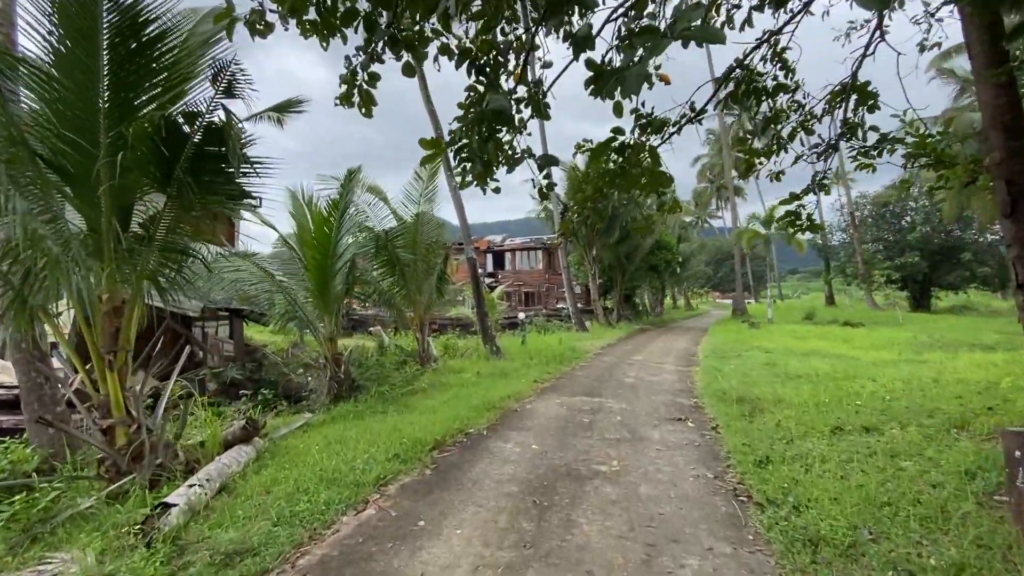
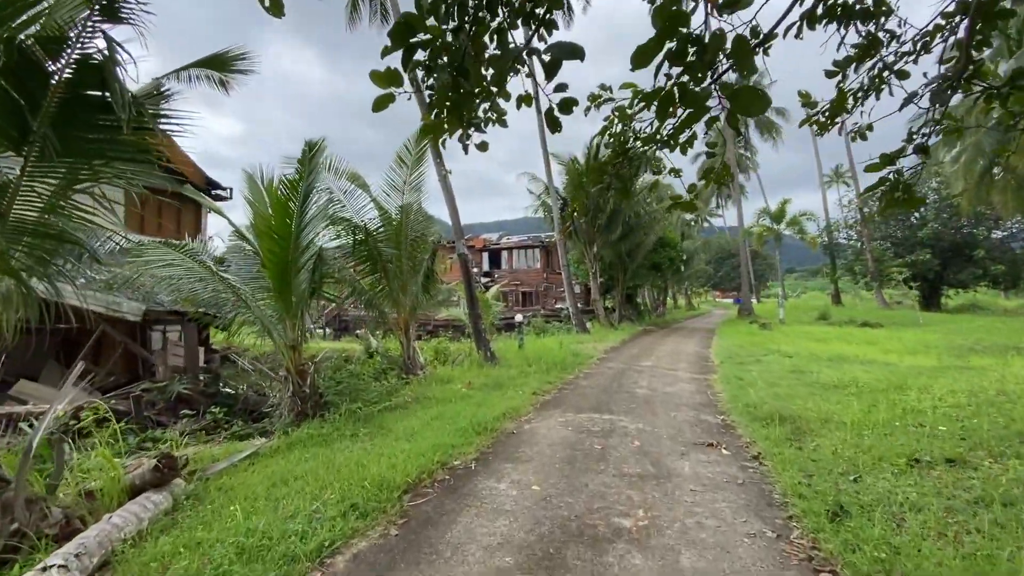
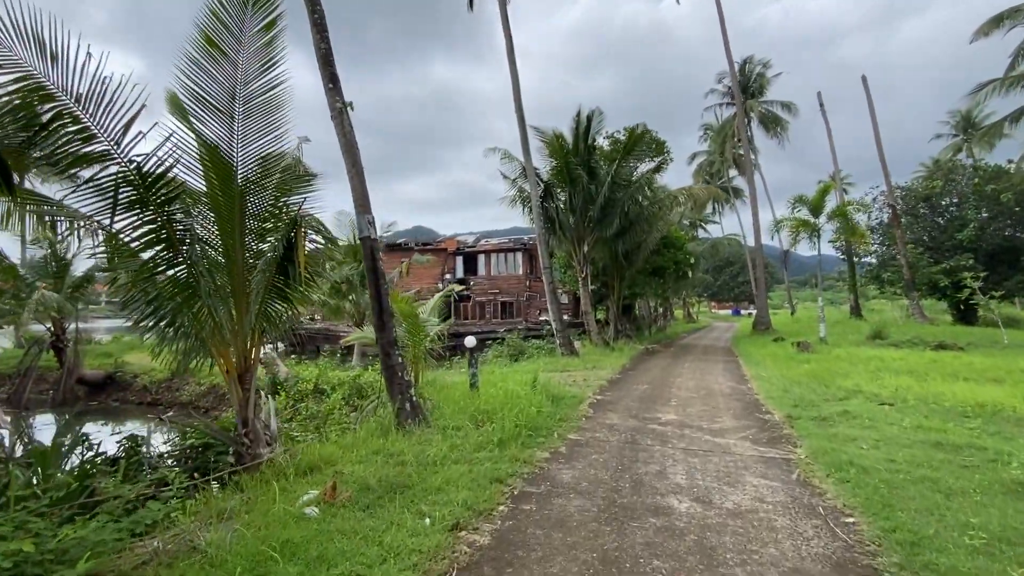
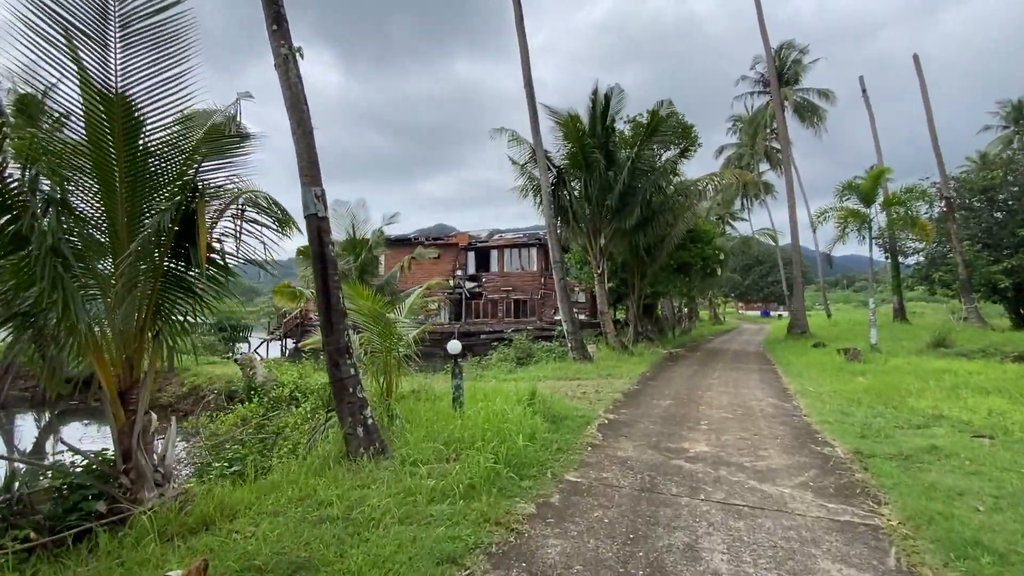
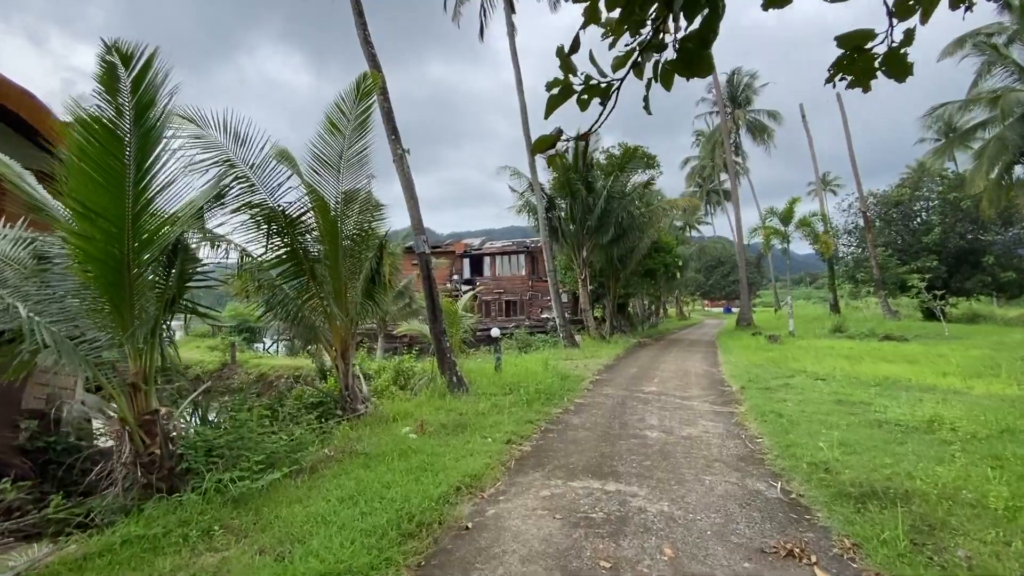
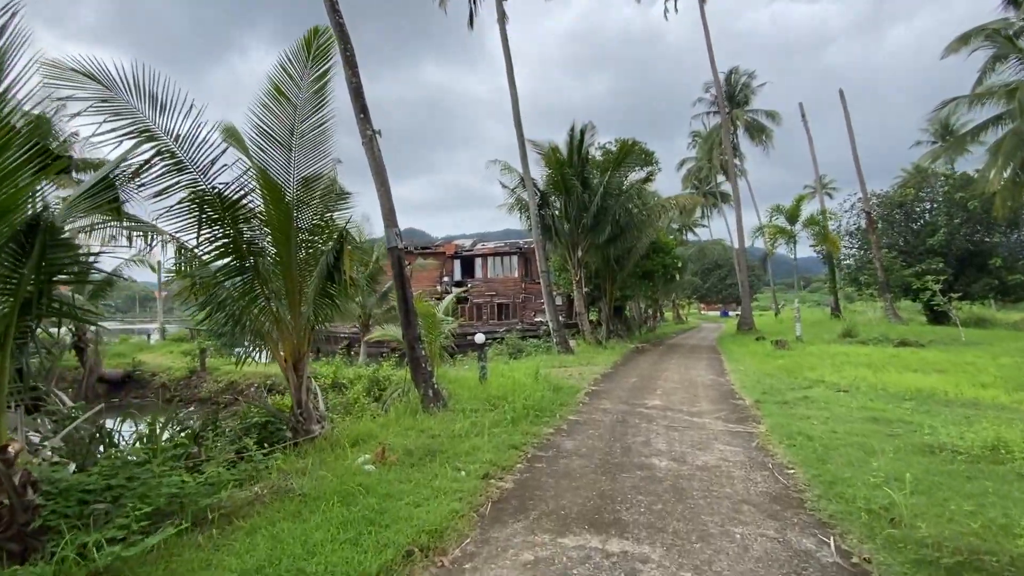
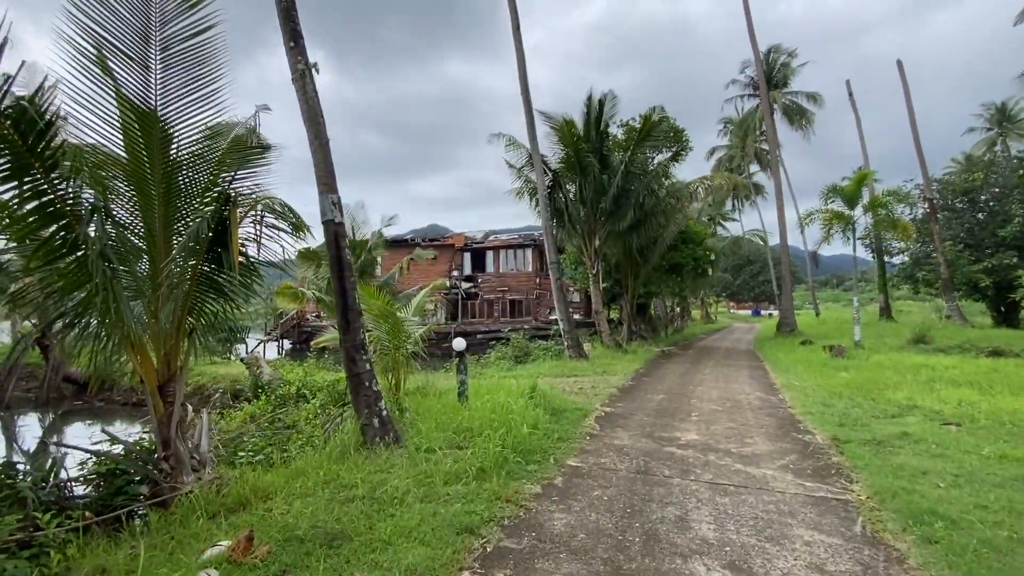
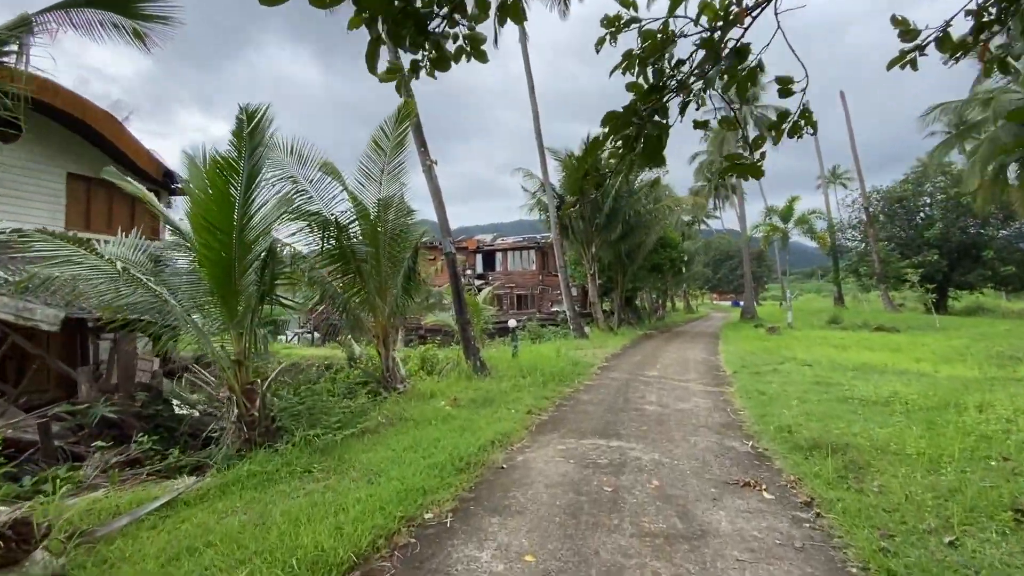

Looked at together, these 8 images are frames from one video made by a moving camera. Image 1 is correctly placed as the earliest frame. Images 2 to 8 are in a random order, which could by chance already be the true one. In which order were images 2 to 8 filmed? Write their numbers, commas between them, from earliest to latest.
2, 8, 5, 6, 3, 7, 4
